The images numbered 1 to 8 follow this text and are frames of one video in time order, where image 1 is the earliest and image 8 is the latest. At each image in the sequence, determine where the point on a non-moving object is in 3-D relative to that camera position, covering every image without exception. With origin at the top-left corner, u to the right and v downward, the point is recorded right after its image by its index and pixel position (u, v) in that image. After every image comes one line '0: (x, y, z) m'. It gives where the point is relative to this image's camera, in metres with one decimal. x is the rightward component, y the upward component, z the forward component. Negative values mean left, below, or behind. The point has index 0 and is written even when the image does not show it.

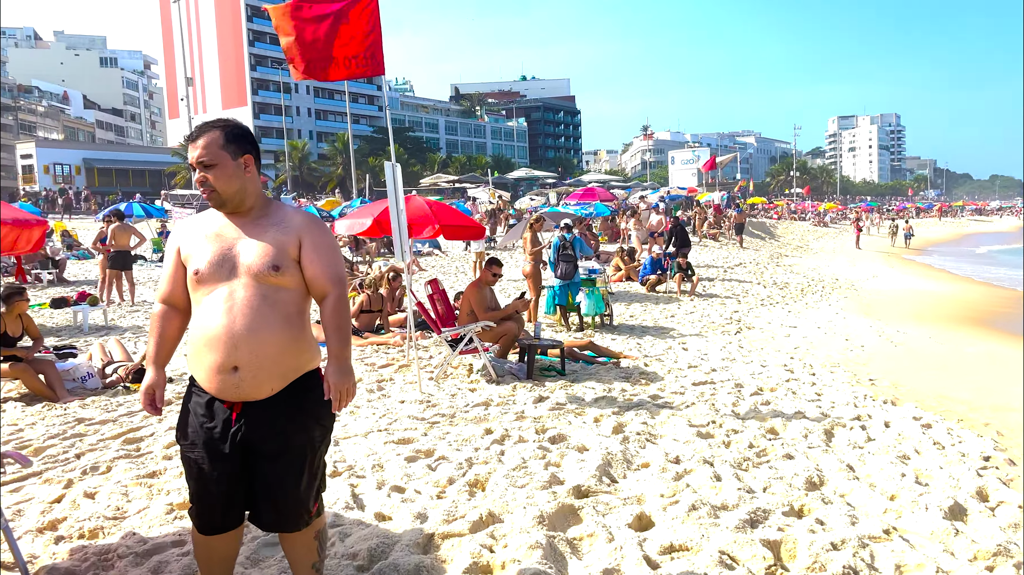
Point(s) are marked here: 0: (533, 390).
0: (+0.2, -0.8, +5.9) m
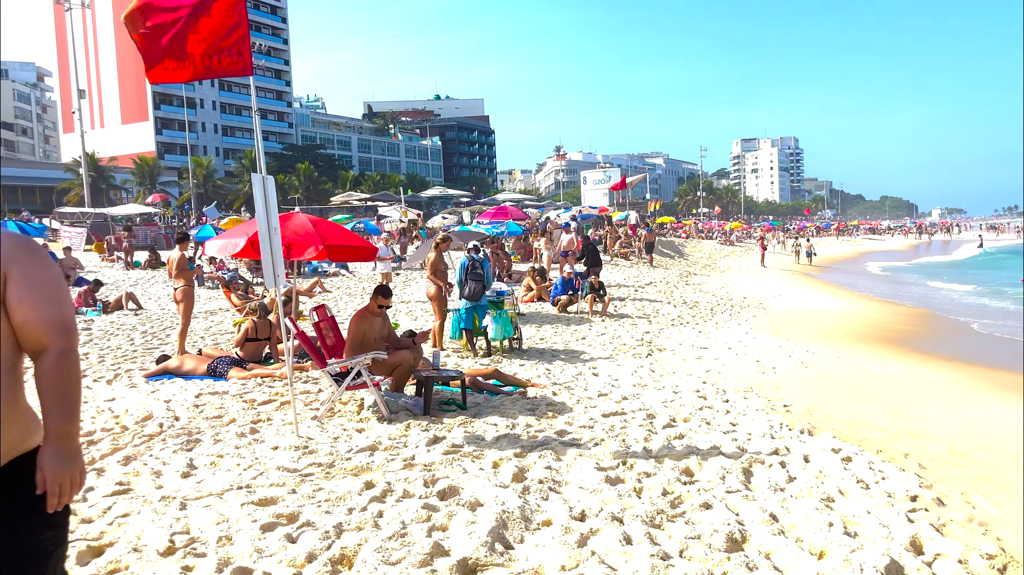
0: (-0.5, -0.9, +5.3) m
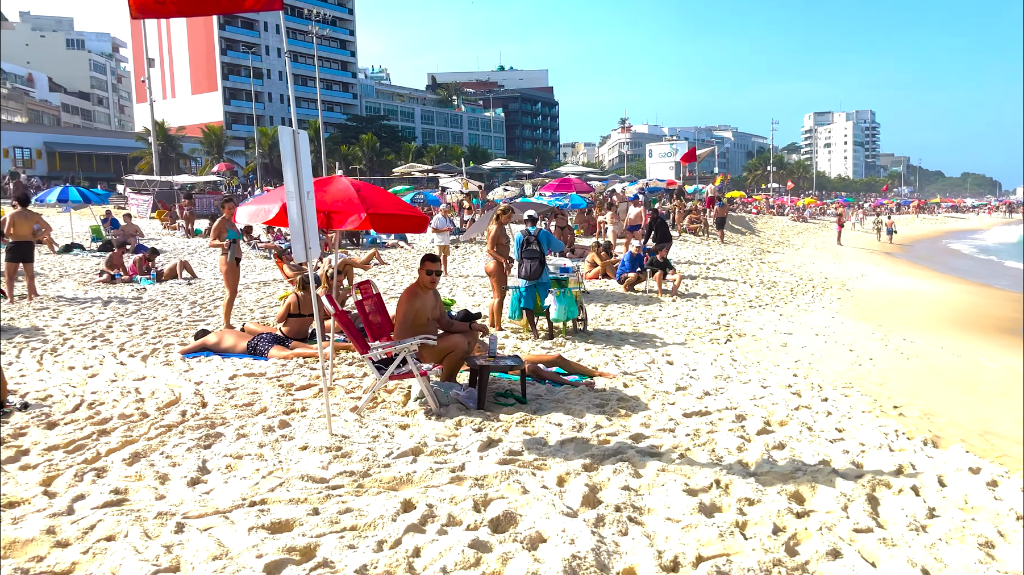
0: (-0.2, -0.8, +4.6) m
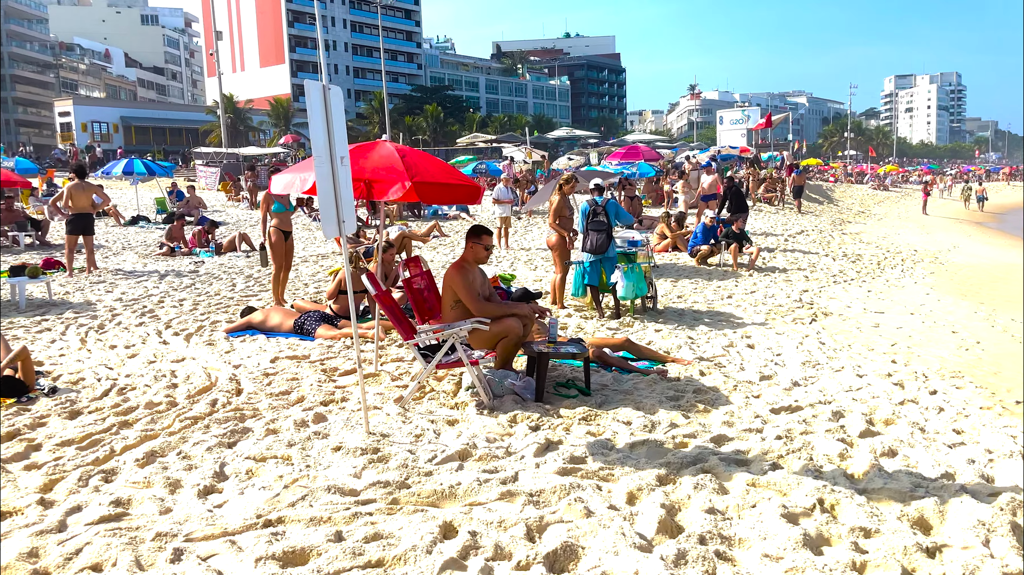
0: (+0.1, -0.7, +4.0) m
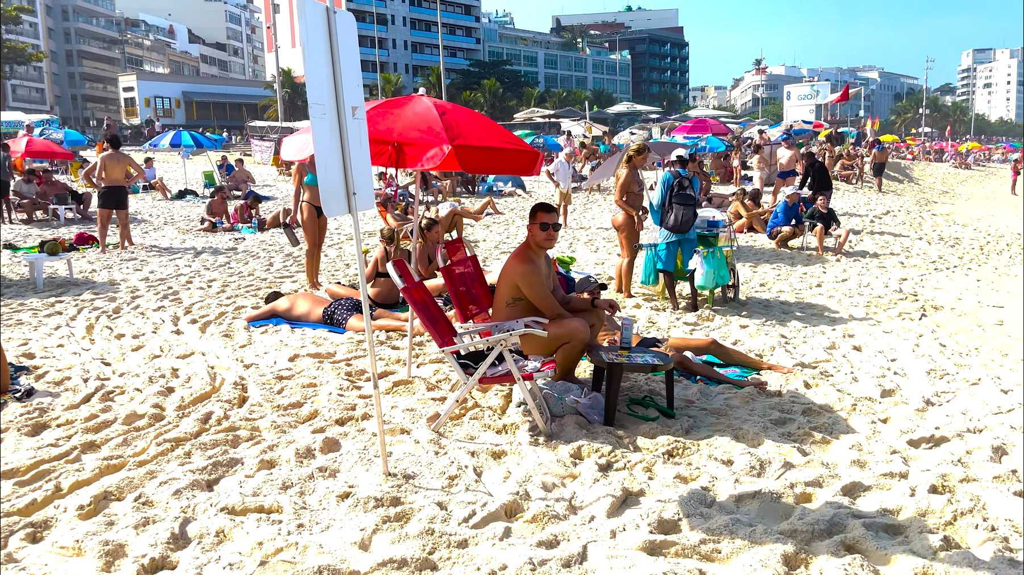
0: (+0.4, -0.7, +3.0) m
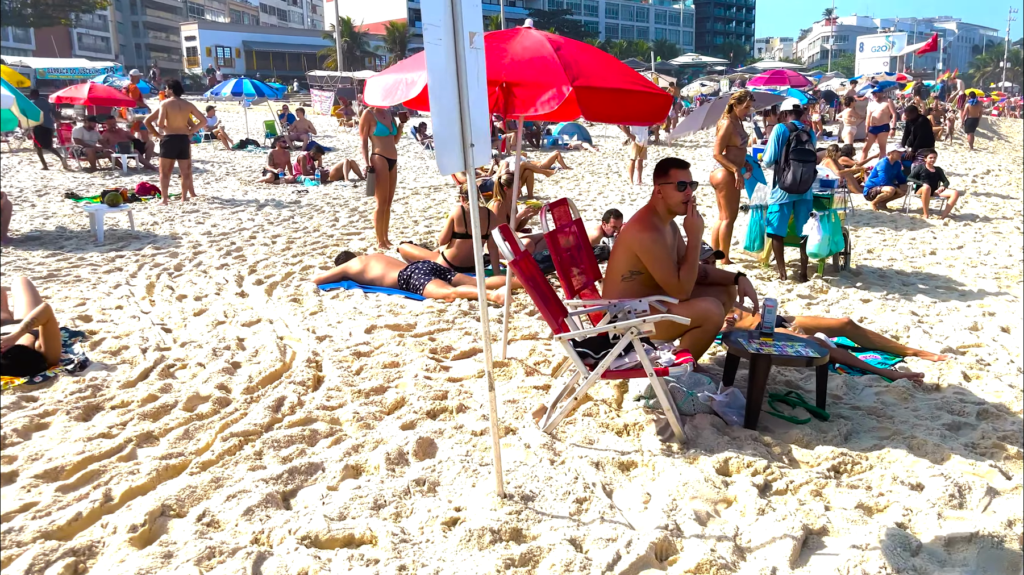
0: (+0.8, -0.6, +2.4) m
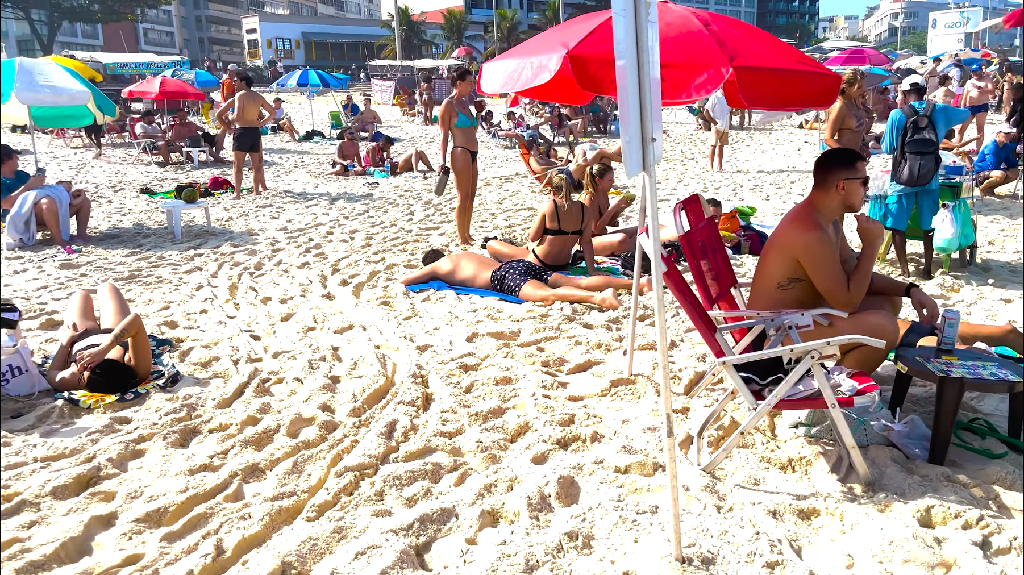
0: (+1.2, -0.7, +2.0) m
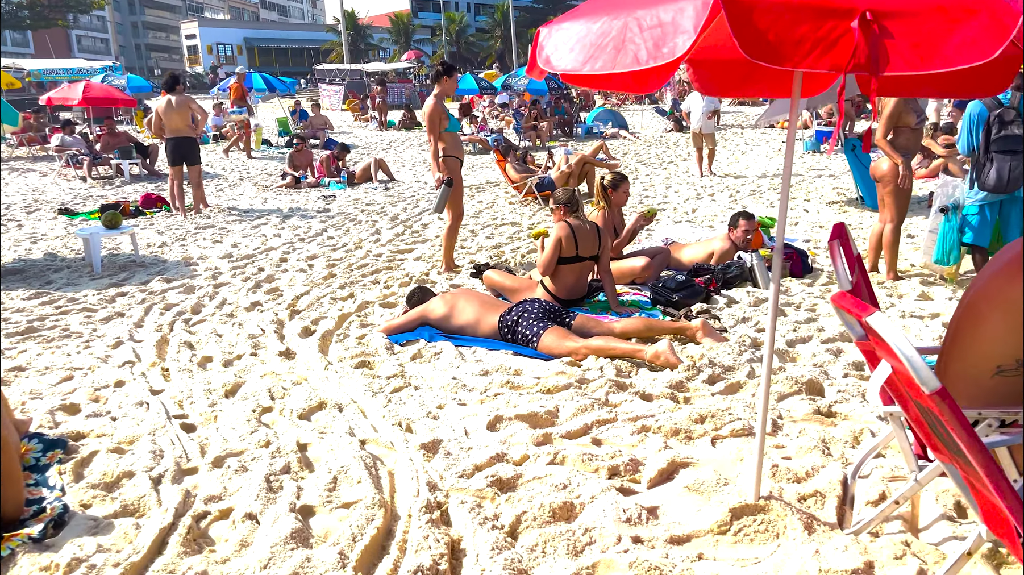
0: (+1.5, -0.9, +1.0) m
